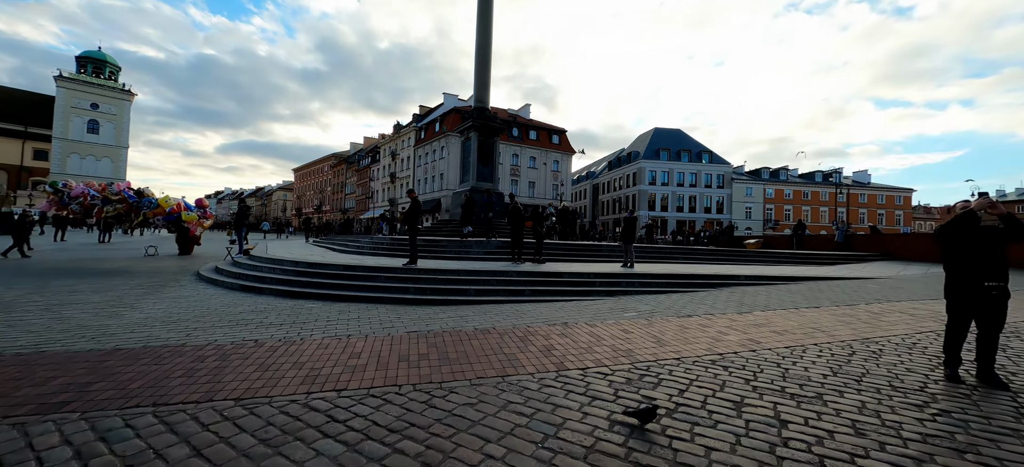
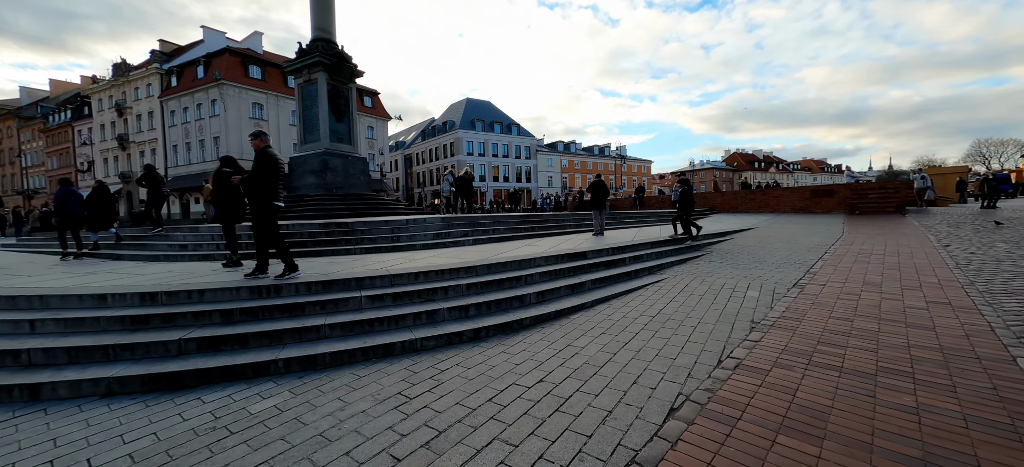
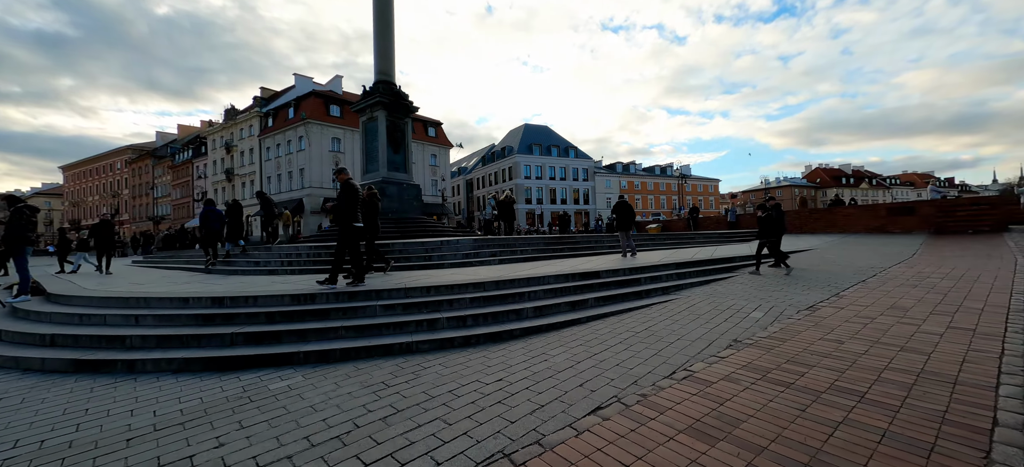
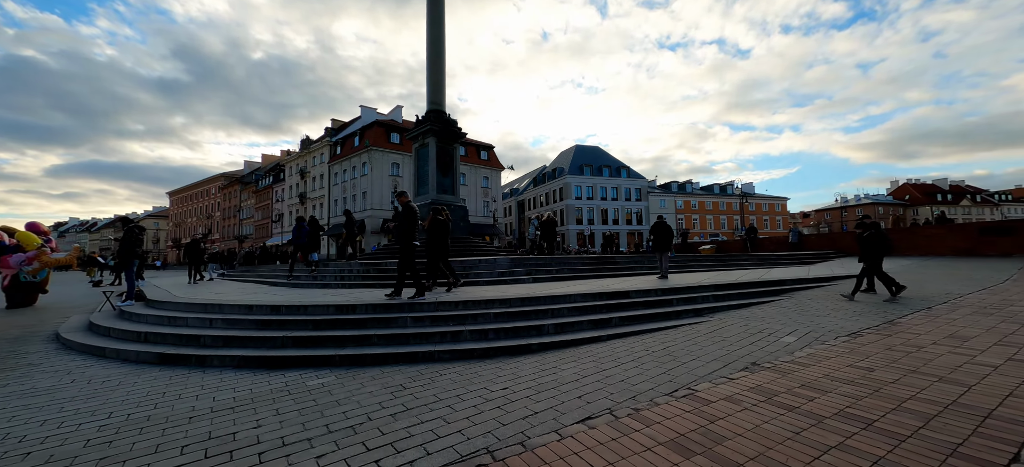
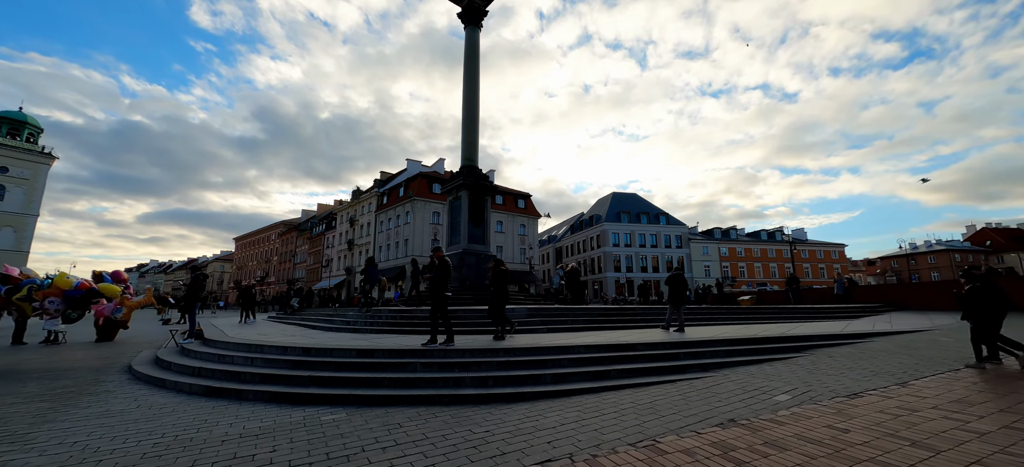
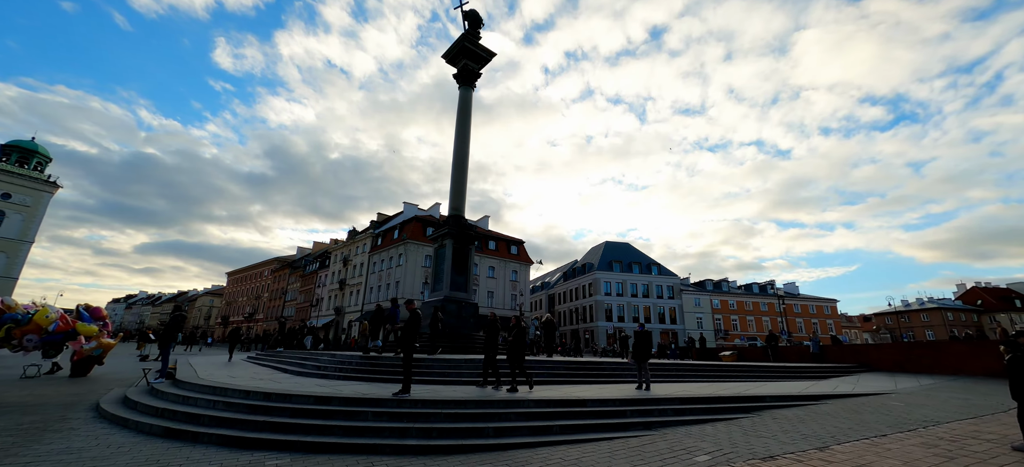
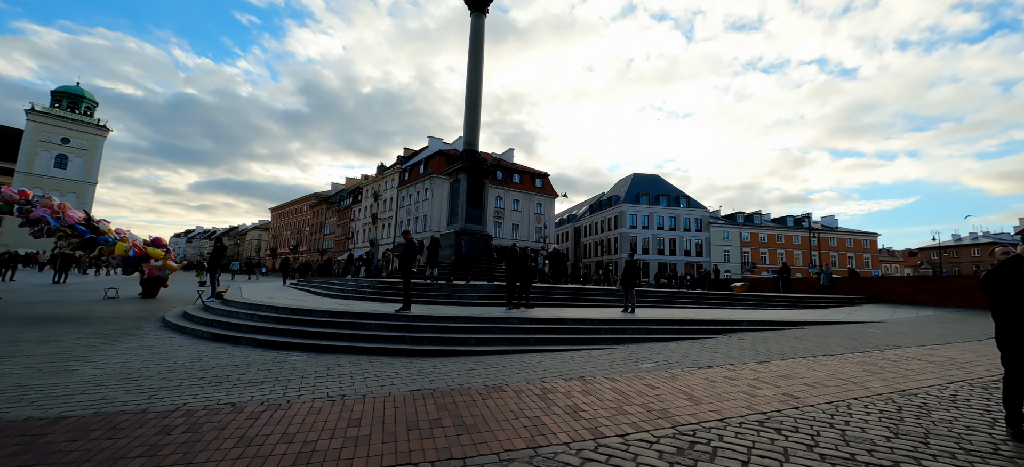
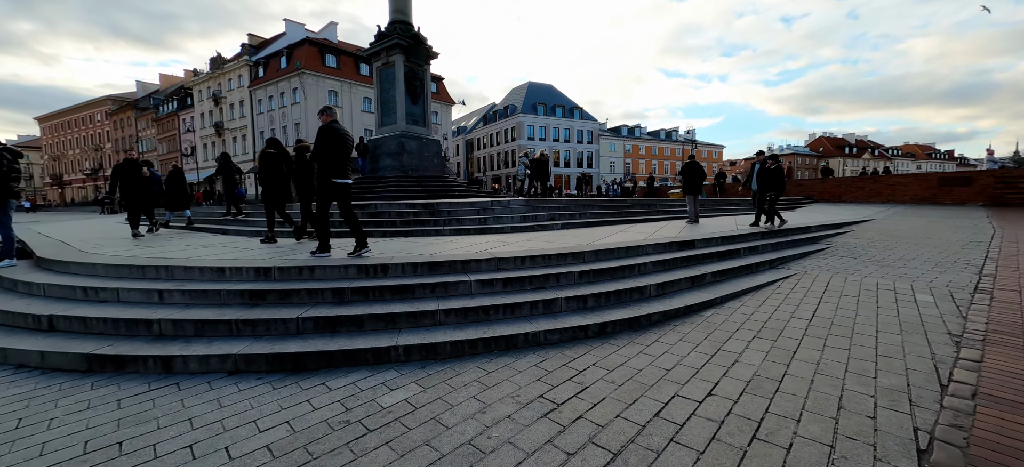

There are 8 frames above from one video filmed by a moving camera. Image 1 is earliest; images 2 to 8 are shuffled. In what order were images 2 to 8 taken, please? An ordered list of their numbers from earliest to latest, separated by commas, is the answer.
7, 6, 5, 4, 3, 2, 8
